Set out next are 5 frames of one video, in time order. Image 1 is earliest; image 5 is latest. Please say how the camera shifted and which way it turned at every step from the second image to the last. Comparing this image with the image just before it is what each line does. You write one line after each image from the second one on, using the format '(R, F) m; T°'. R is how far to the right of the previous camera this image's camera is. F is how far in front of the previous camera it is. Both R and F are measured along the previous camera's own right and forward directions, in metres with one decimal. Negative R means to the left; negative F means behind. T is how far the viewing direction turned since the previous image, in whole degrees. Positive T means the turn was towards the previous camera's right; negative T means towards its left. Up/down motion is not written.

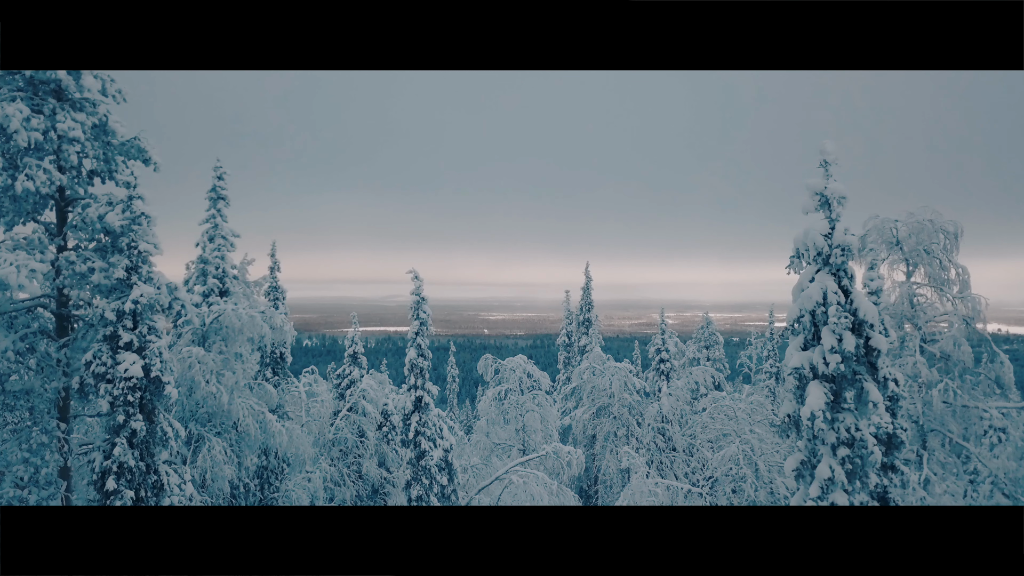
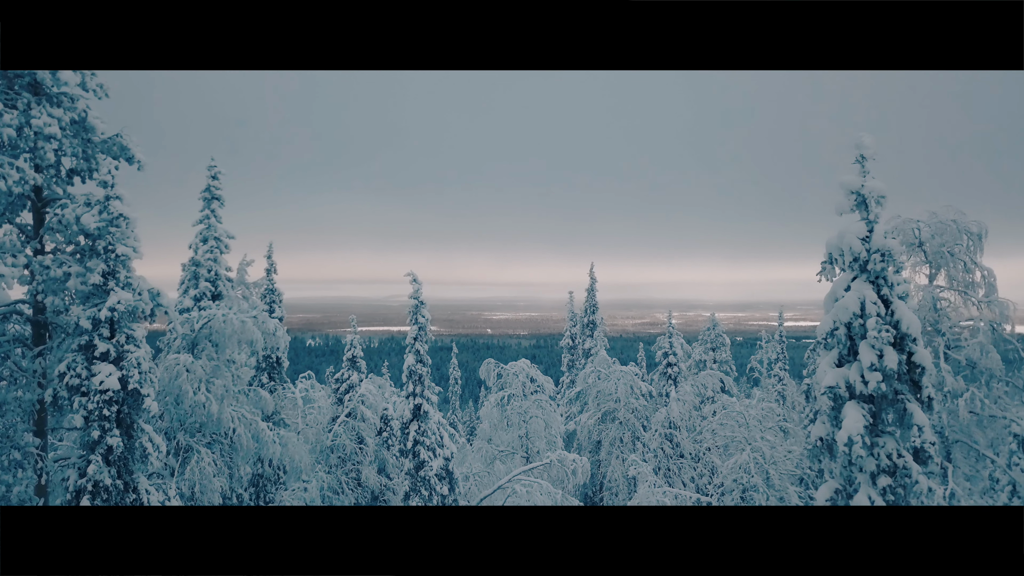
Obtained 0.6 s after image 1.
(0.0, +0.4) m; 0°
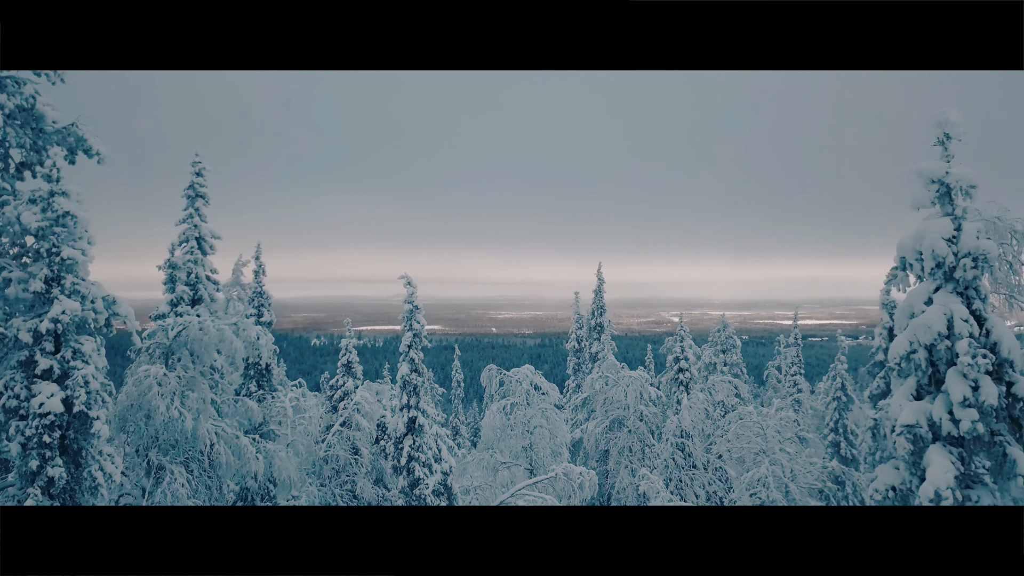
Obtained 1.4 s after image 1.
(+0.1, +0.7) m; -1°
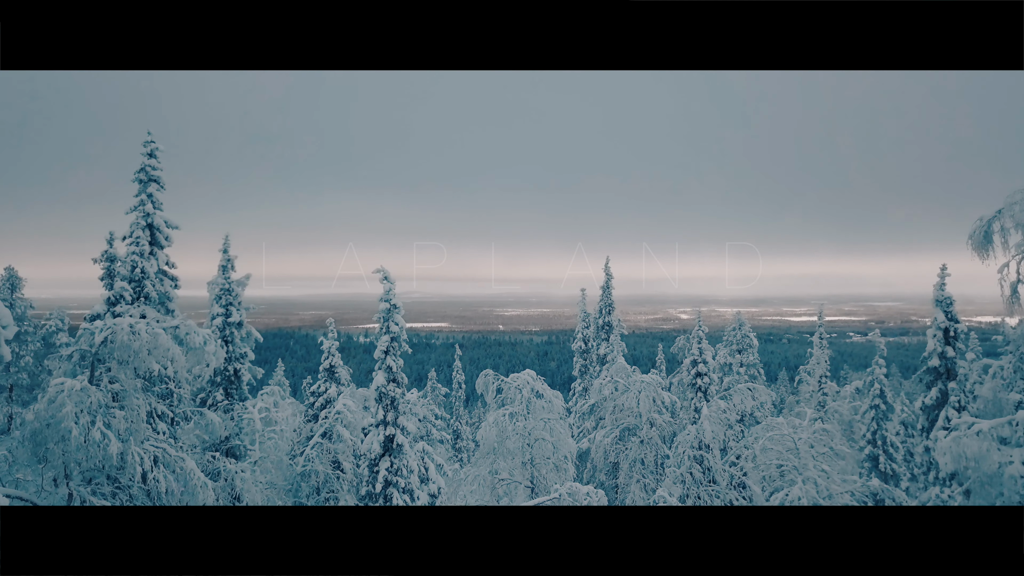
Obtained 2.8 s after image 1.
(+0.2, +1.3) m; -1°
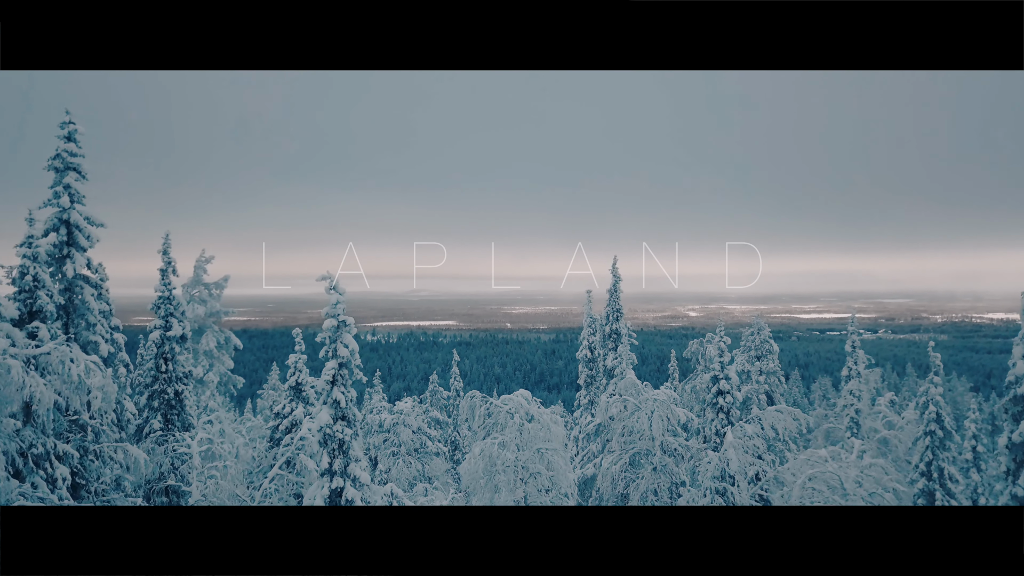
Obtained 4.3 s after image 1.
(+0.3, +1.6) m; -1°
